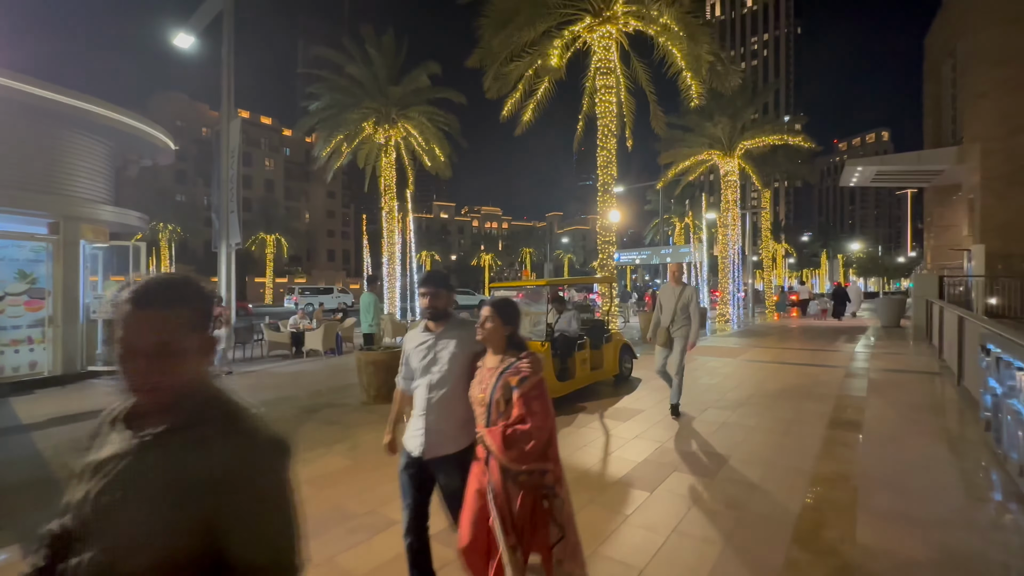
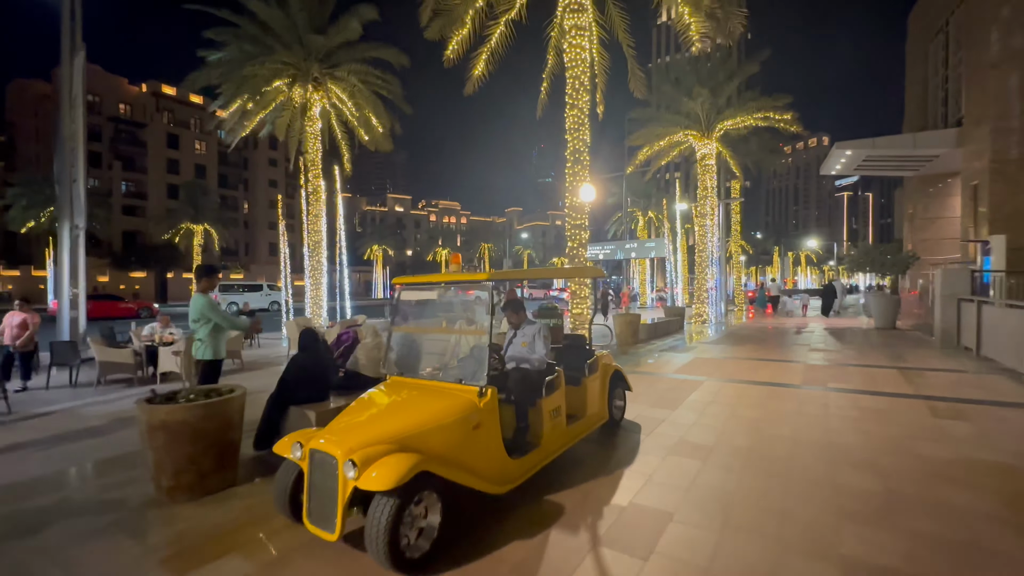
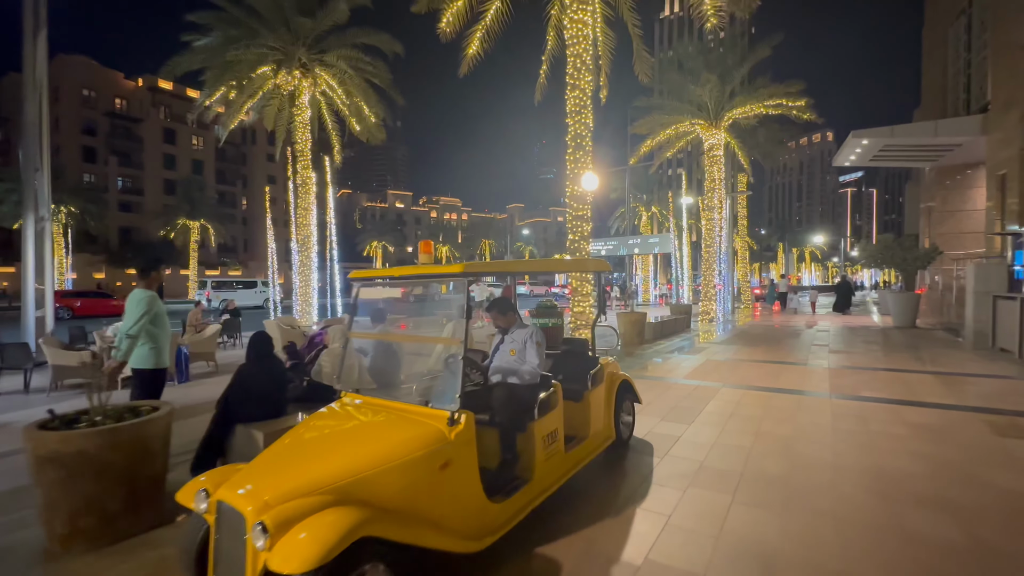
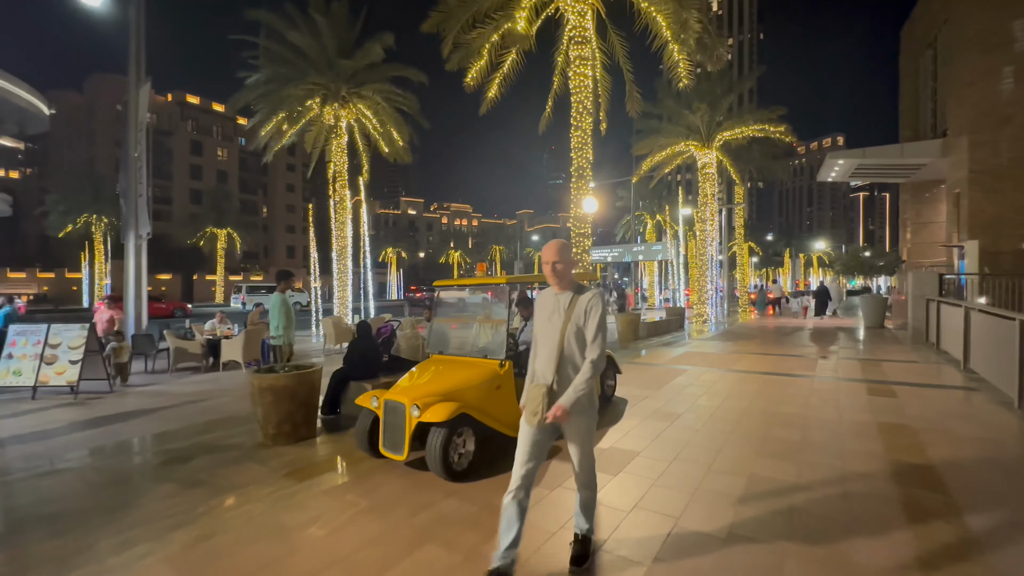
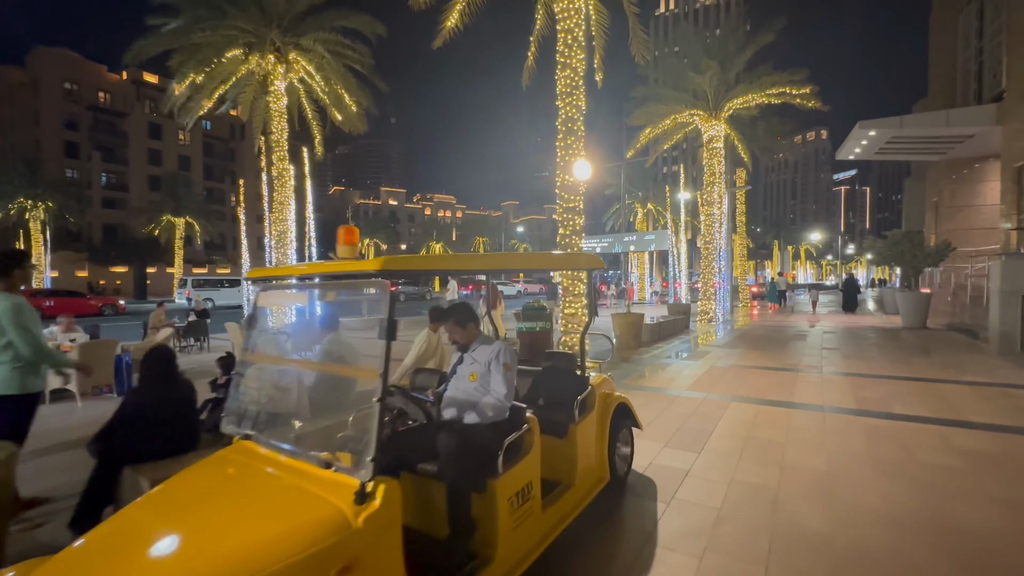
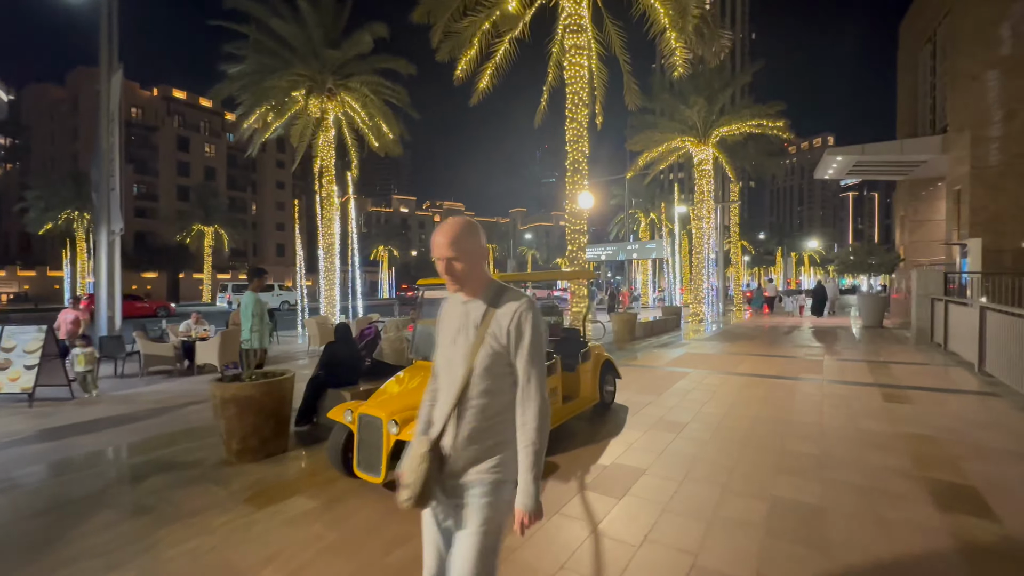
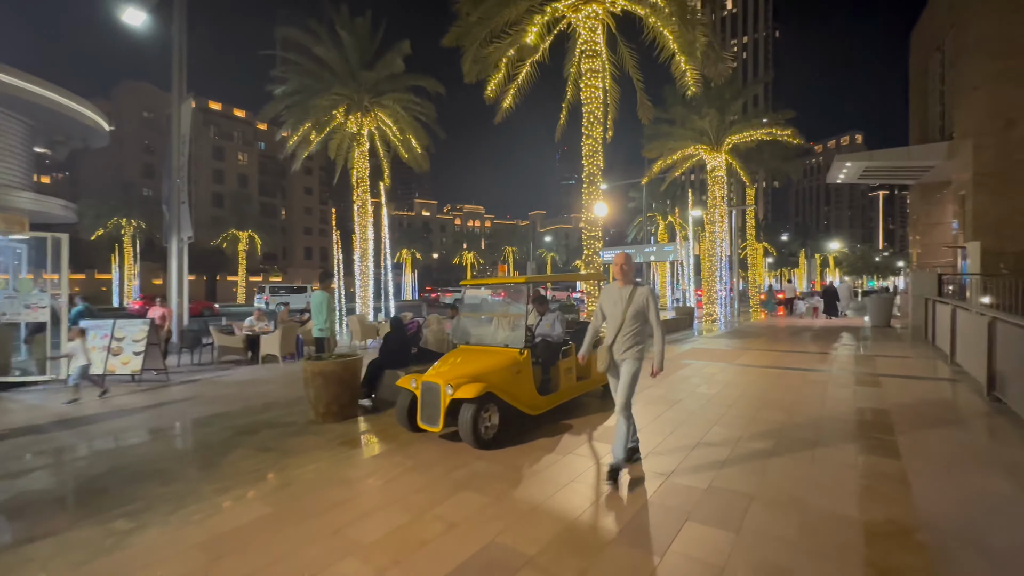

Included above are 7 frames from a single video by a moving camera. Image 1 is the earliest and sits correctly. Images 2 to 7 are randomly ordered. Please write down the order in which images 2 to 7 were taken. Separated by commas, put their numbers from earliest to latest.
7, 4, 6, 2, 3, 5
